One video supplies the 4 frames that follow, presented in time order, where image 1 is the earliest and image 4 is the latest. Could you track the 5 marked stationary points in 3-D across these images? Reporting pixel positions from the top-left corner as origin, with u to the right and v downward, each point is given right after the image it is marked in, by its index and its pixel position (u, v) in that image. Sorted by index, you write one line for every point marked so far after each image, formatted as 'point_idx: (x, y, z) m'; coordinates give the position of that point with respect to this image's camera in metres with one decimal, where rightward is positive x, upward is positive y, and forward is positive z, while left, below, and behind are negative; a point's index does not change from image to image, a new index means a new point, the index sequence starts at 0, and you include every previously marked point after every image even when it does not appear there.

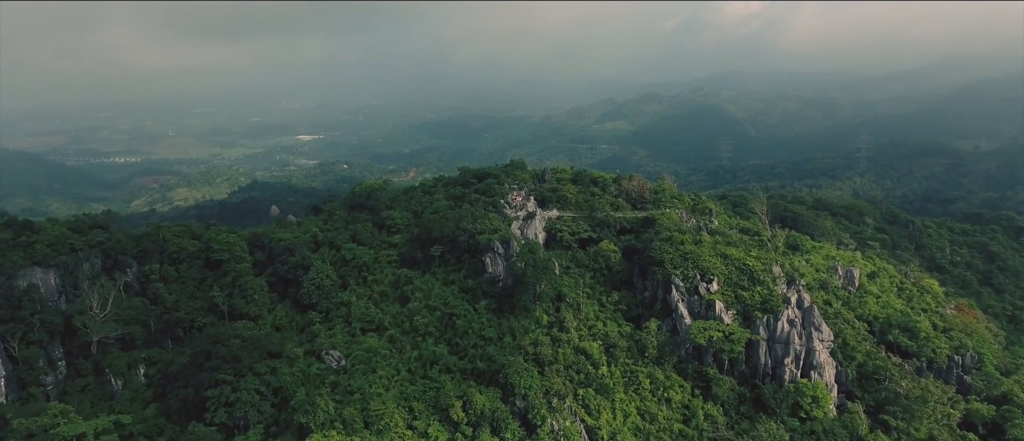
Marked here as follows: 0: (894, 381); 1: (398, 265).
0: (+10.7, -4.5, +14.4) m
1: (-4.4, -1.7, +19.7) m
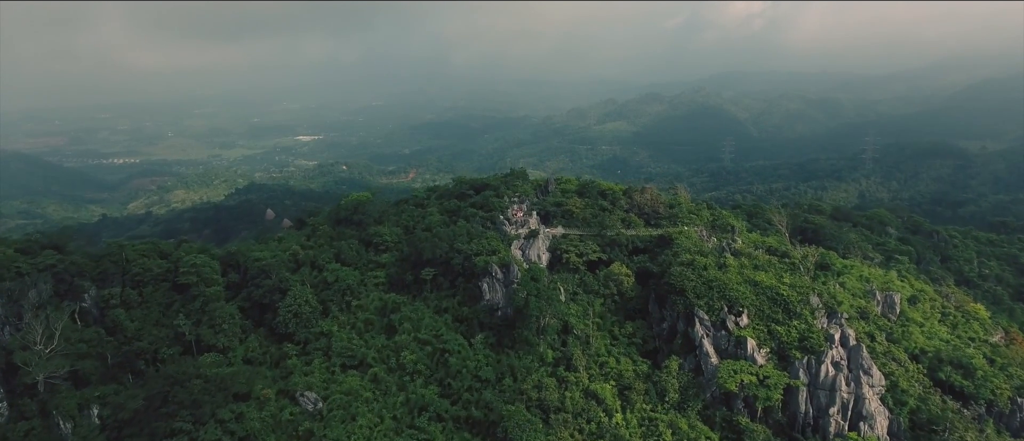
0: (+10.7, -5.1, +12.4) m
1: (-4.4, -2.4, +17.8) m
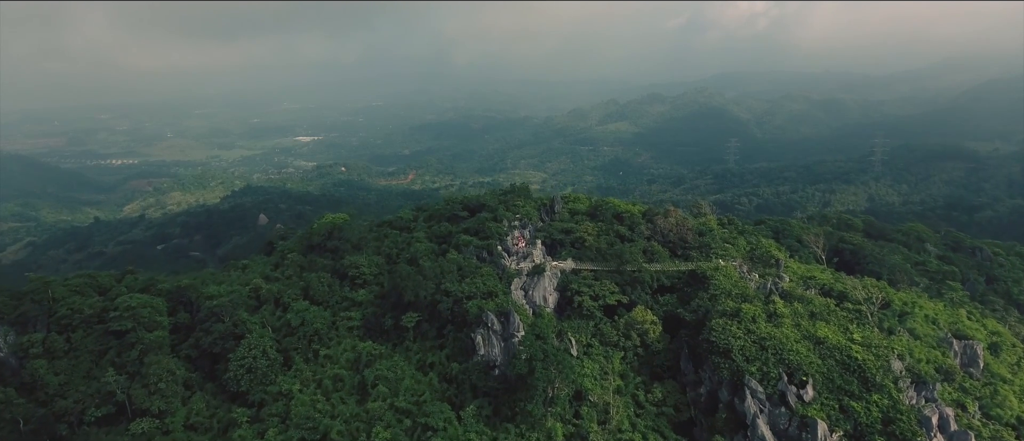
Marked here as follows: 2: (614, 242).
0: (+10.7, -6.0, +9.4) m
1: (-4.4, -3.3, +14.8) m
2: (+3.1, -0.7, +15.6) m
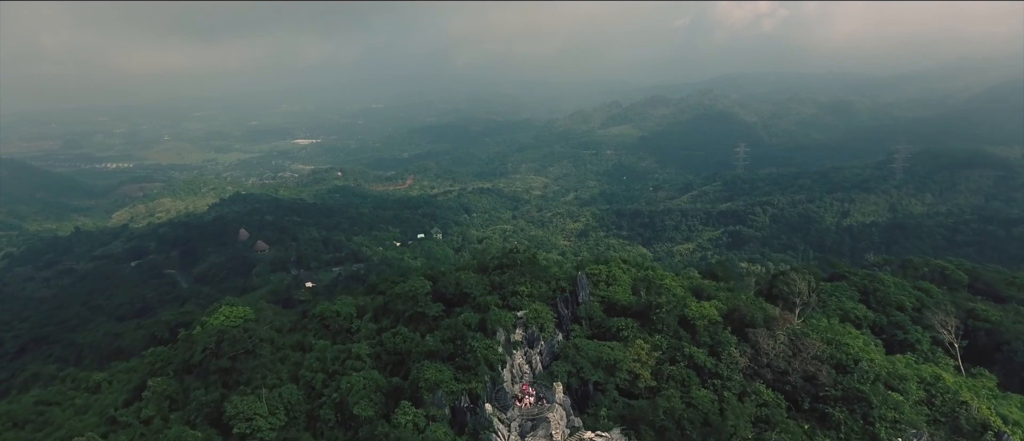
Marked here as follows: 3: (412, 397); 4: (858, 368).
0: (+10.7, -8.2, +2.7) m
1: (-4.4, -5.5, +8.1) m
2: (+3.1, -2.9, +8.8) m
3: (-1.7, -3.1, +9.2) m
4: (+6.5, -2.6, +9.6) m
